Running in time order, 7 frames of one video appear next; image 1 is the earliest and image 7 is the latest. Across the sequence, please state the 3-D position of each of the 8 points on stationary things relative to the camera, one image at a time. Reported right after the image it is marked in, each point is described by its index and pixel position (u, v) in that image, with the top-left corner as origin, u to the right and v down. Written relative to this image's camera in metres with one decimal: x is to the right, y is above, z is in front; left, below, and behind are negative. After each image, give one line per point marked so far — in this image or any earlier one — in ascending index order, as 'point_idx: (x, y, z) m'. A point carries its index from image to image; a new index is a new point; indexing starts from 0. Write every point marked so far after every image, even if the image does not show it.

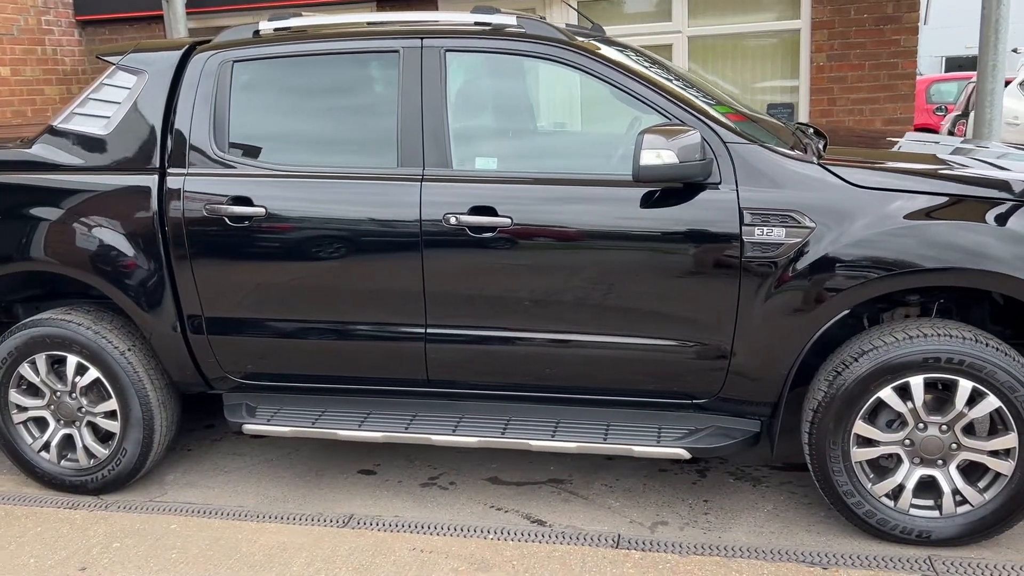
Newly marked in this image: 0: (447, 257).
0: (-0.2, +0.1, +2.9) m
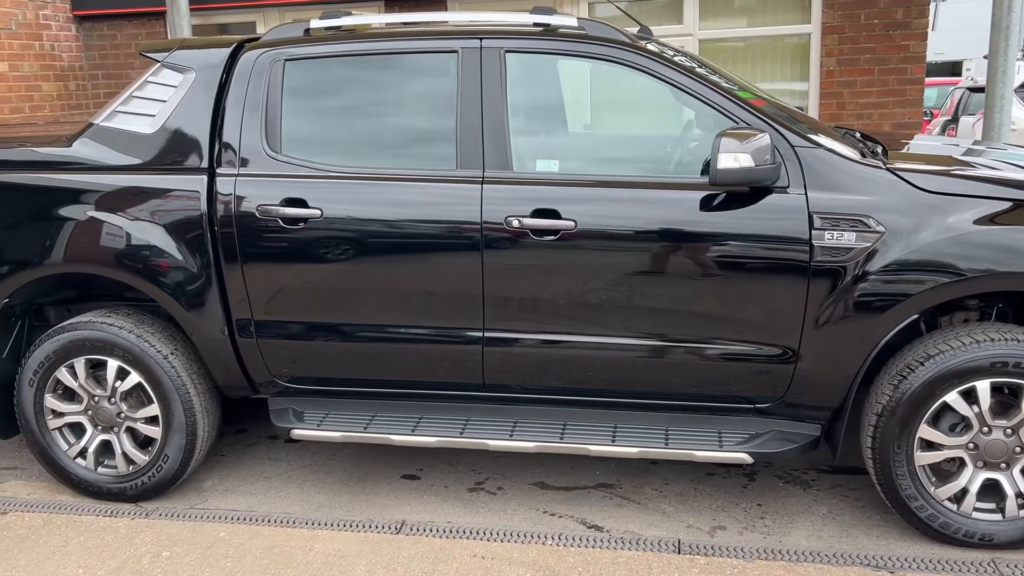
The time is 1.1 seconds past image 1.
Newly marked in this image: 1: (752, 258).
0: (0.0, +0.1, +2.9) m
1: (+0.8, +0.1, +2.7) m
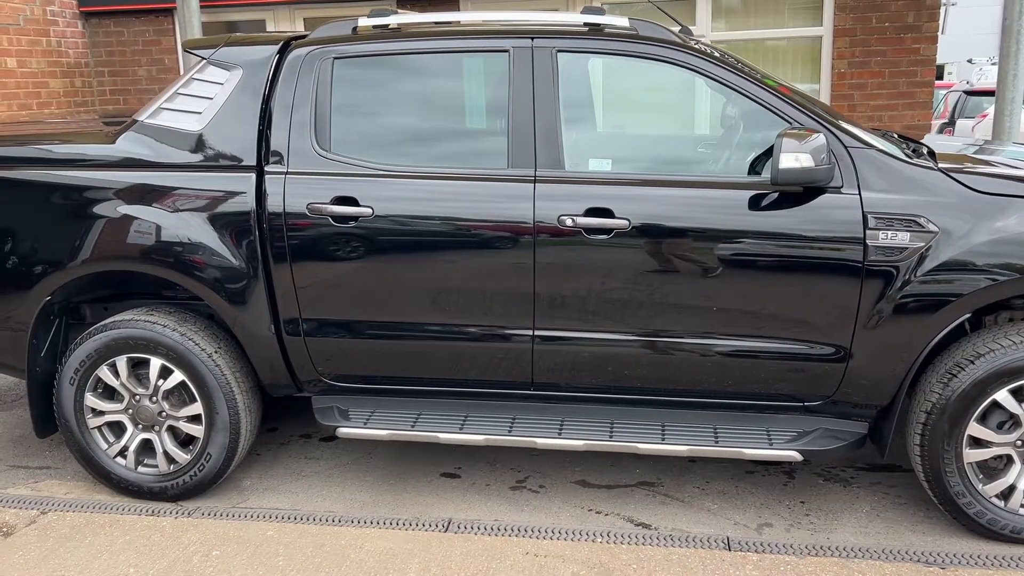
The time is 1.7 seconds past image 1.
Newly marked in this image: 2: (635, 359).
0: (+0.2, +0.1, +2.9) m
1: (+0.9, +0.1, +2.8) m
2: (+0.4, -0.2, +3.0) m
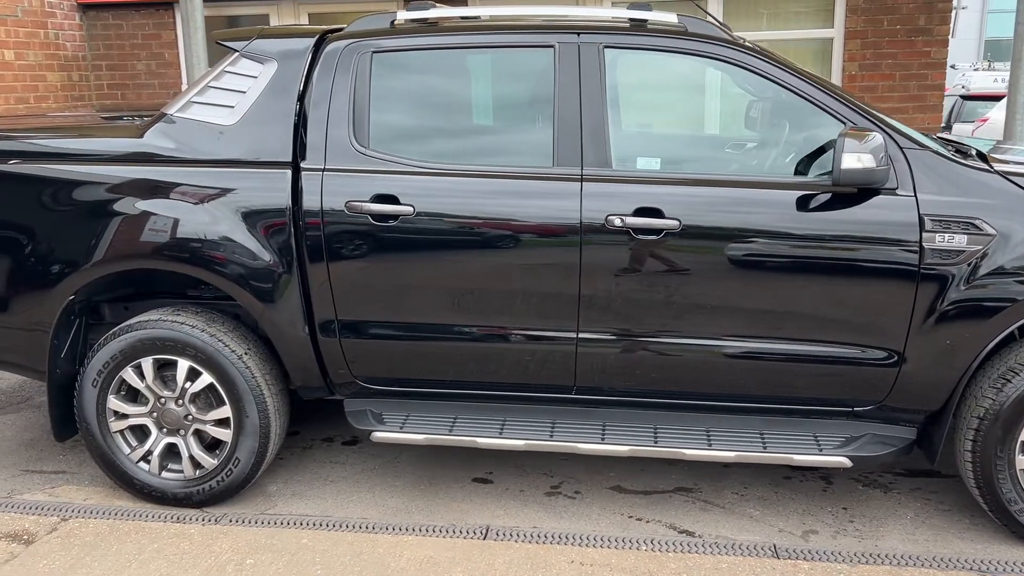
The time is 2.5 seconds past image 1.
0: (+0.3, +0.1, +2.8) m
1: (+1.1, +0.1, +2.7) m
2: (+0.6, -0.3, +2.9) m
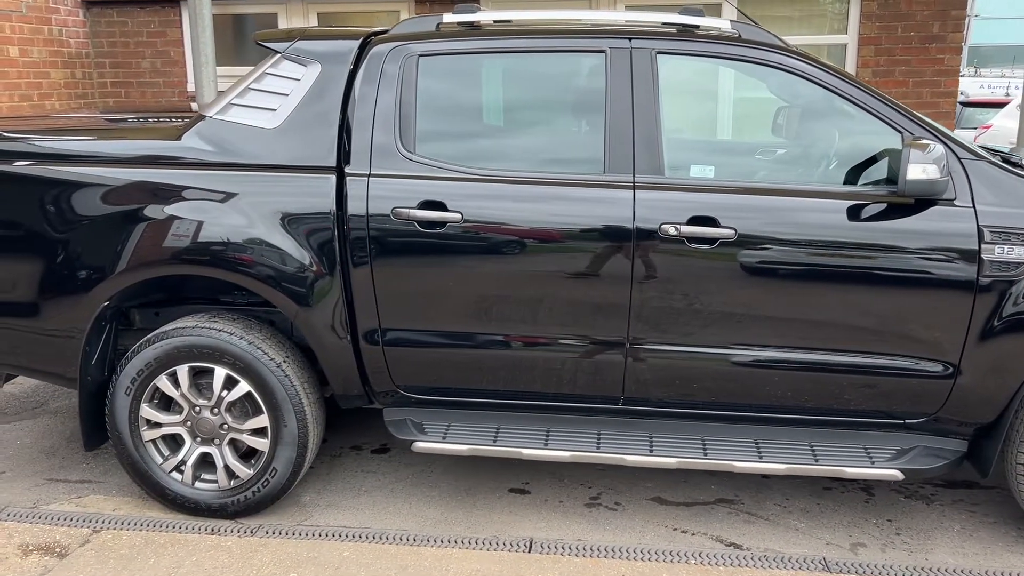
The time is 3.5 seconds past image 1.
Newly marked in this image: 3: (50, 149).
0: (+0.5, +0.1, +2.8) m
1: (+1.2, +0.1, +2.7) m
2: (+0.7, -0.3, +2.9) m
3: (-1.6, +0.5, +3.1) m
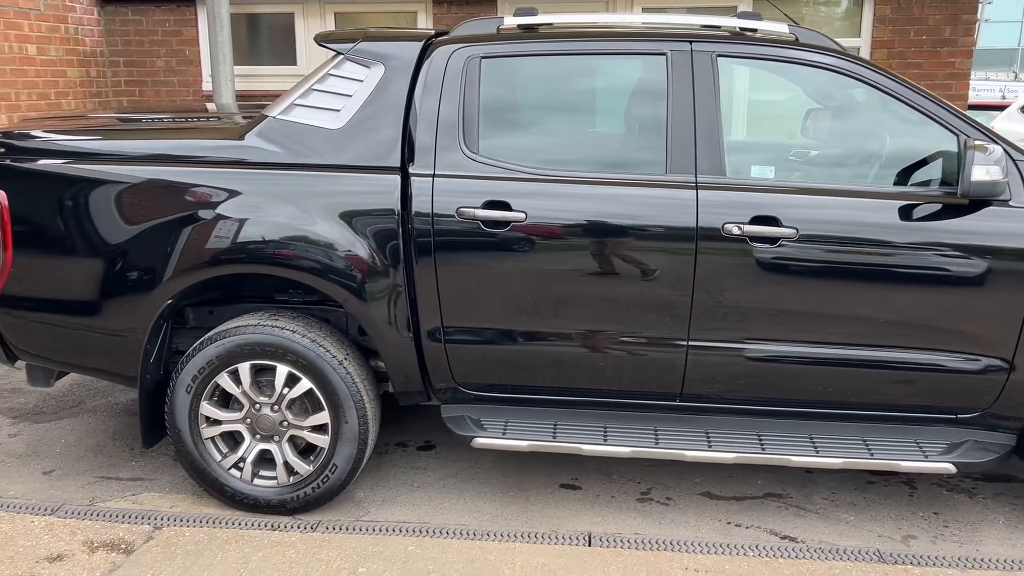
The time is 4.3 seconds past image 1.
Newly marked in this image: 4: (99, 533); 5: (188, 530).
0: (+0.7, +0.1, +2.9) m
1: (+1.5, +0.1, +2.8) m
2: (+0.9, -0.3, +2.9) m
3: (-1.4, +0.5, +3.1) m
4: (-1.4, -0.8, +3.0) m
5: (-1.1, -0.8, +3.0) m
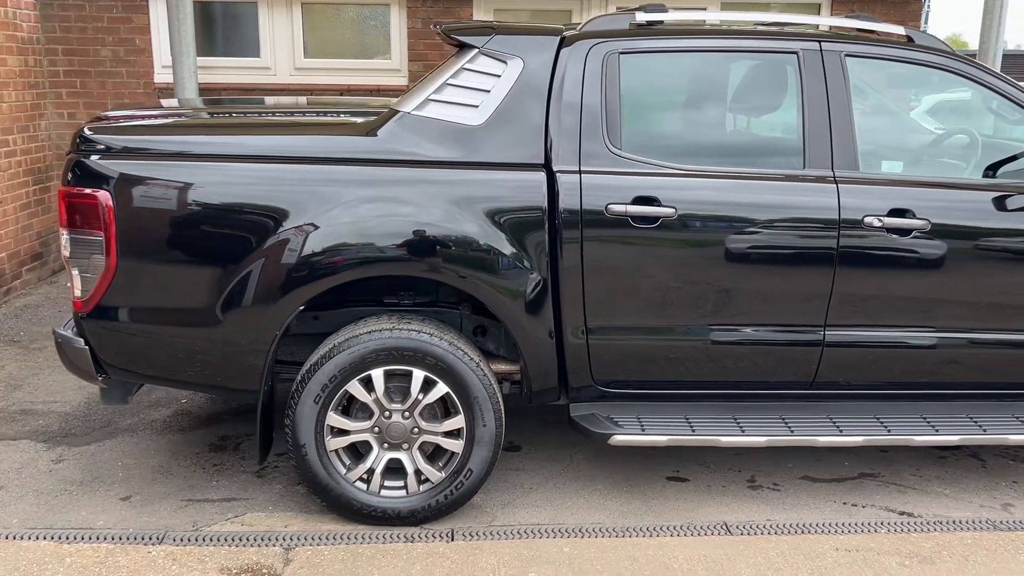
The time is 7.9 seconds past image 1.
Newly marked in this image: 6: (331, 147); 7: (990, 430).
0: (+1.2, +0.1, +3.0) m
1: (+1.9, +0.1, +3.0) m
2: (+1.4, -0.2, +3.1) m
3: (-0.9, +0.5, +2.9) m
4: (-0.9, -0.9, +2.8) m
5: (-0.6, -0.8, +2.8) m
6: (-0.6, +0.5, +2.8) m
7: (+1.7, -0.5, +3.1) m
